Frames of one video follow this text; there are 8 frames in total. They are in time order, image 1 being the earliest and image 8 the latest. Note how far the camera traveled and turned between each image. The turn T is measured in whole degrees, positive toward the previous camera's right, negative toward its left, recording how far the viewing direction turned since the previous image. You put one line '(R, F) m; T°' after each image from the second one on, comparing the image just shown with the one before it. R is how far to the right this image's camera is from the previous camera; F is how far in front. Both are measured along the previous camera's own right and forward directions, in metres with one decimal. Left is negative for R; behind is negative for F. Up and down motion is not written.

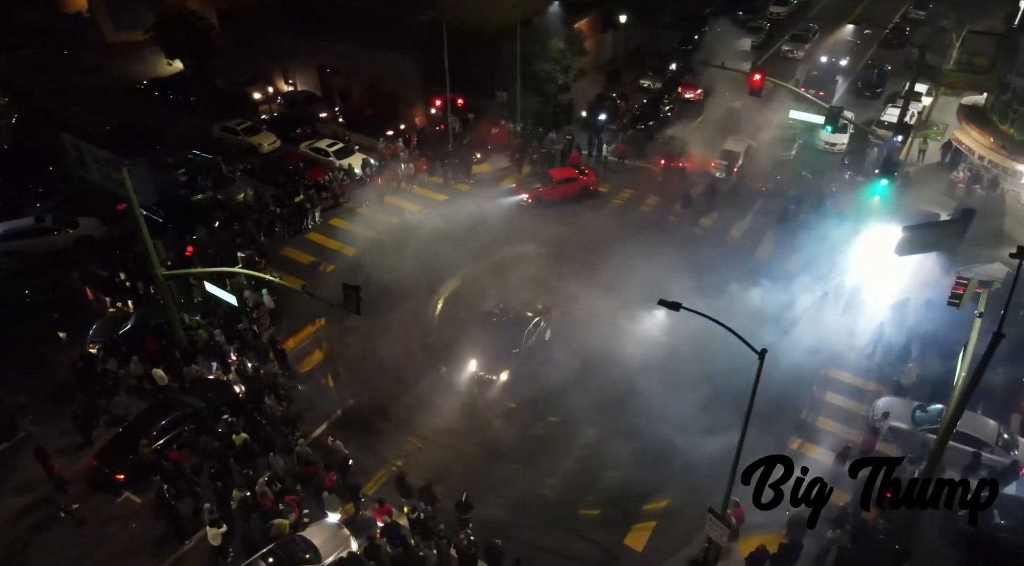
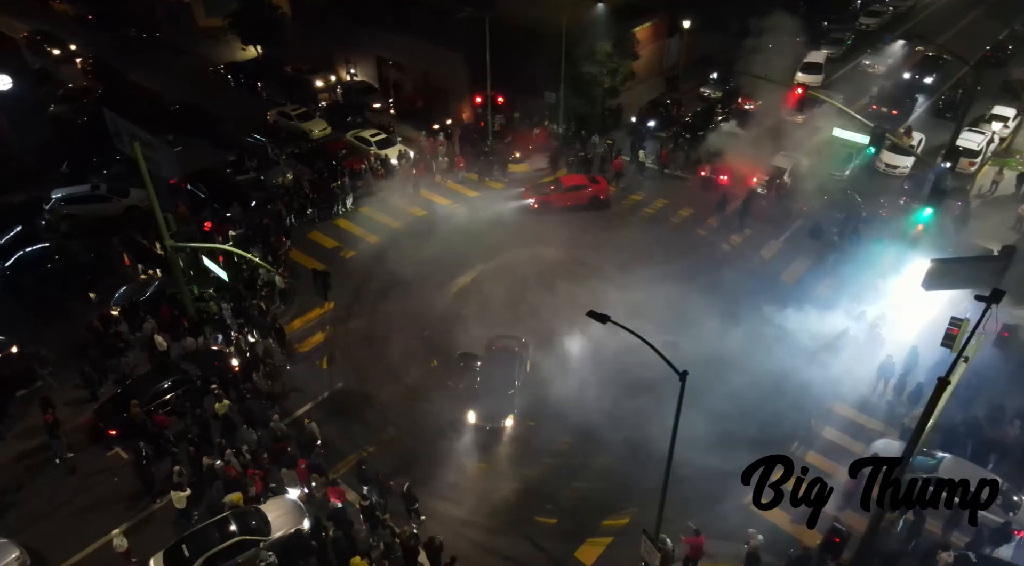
(+2.8, +0.2) m; -7°
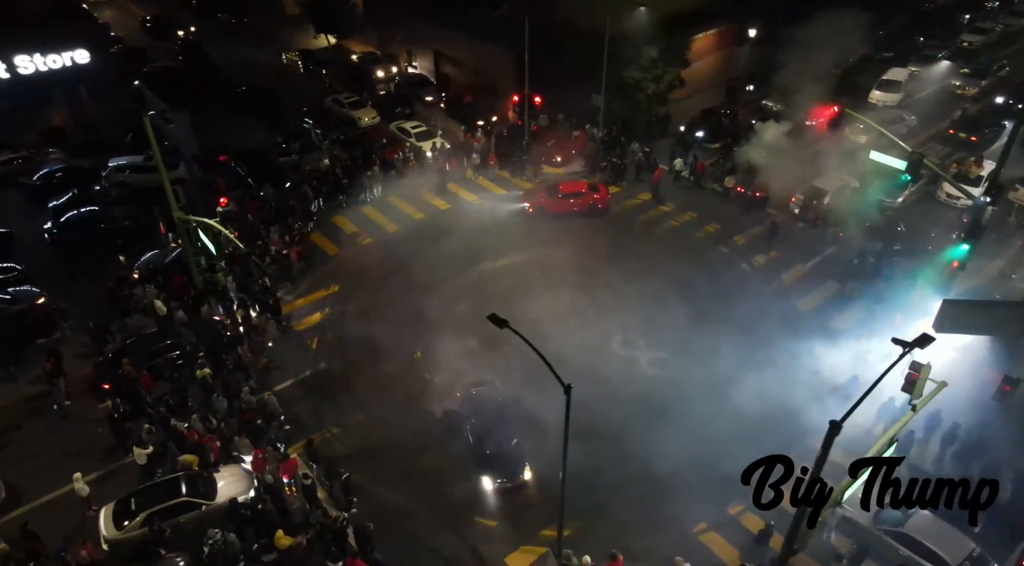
(+3.3, +0.3) m; -7°
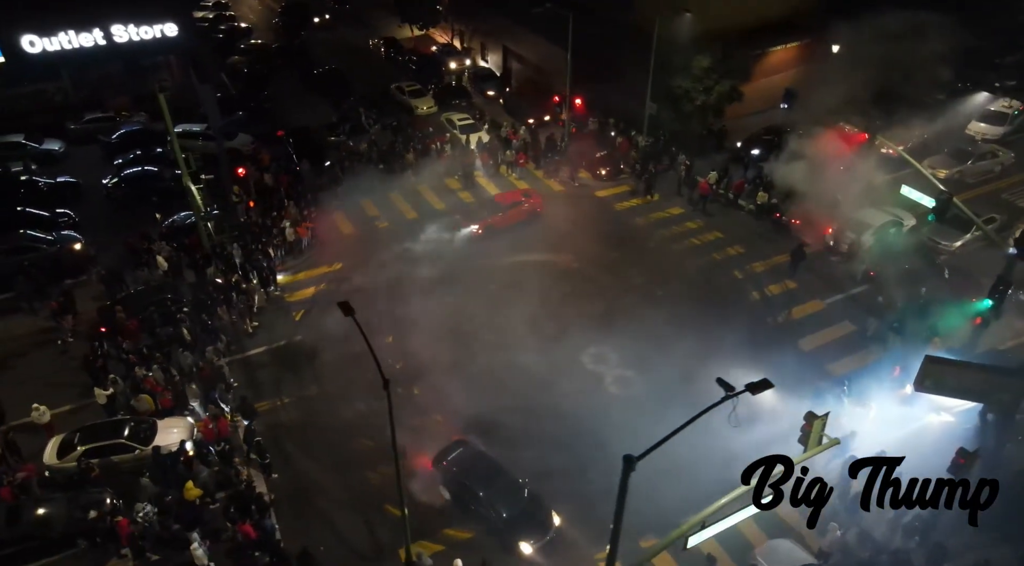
(+4.6, +0.6) m; -9°
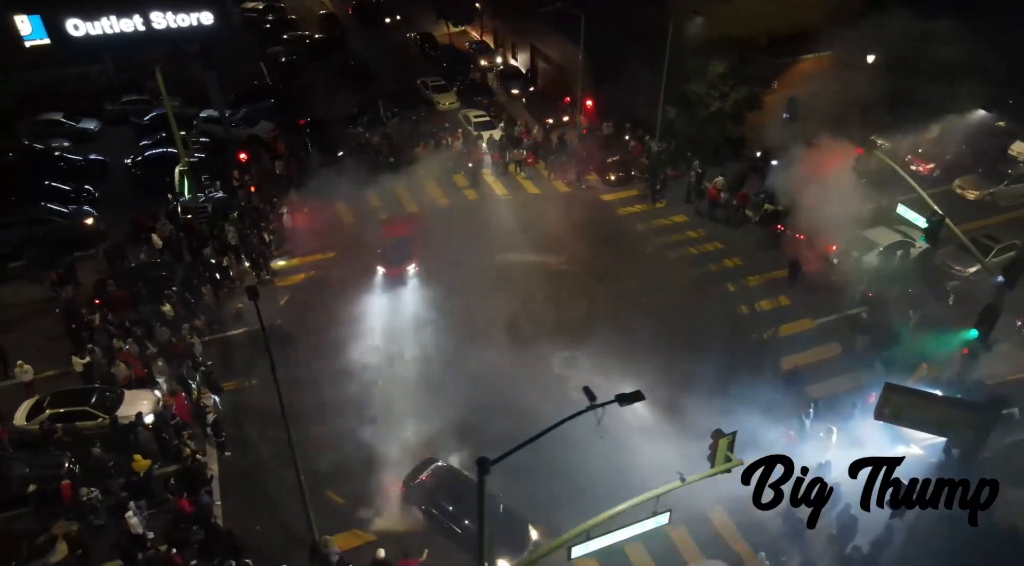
(+2.7, +0.2) m; -5°
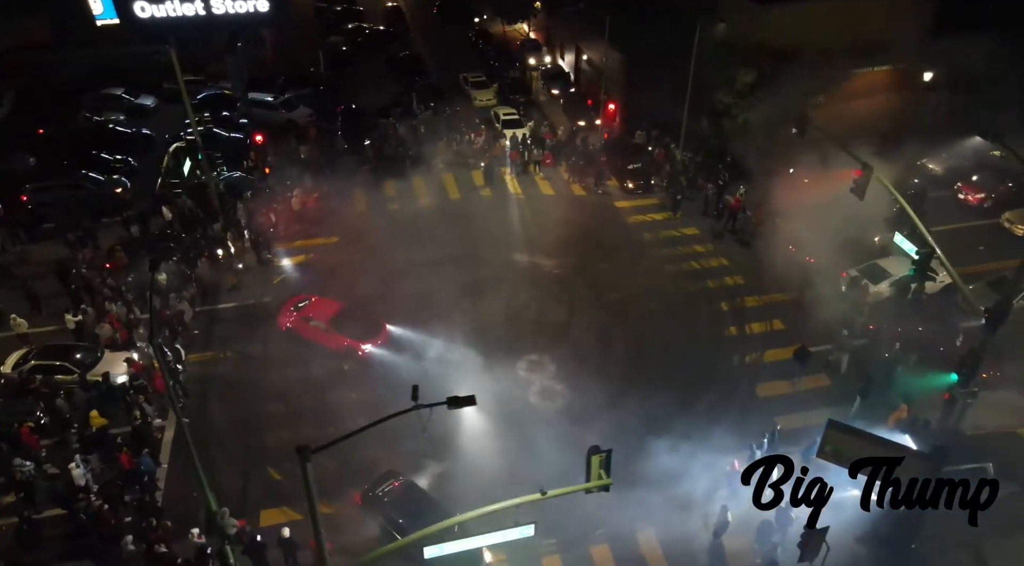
(+3.4, +0.3) m; -7°
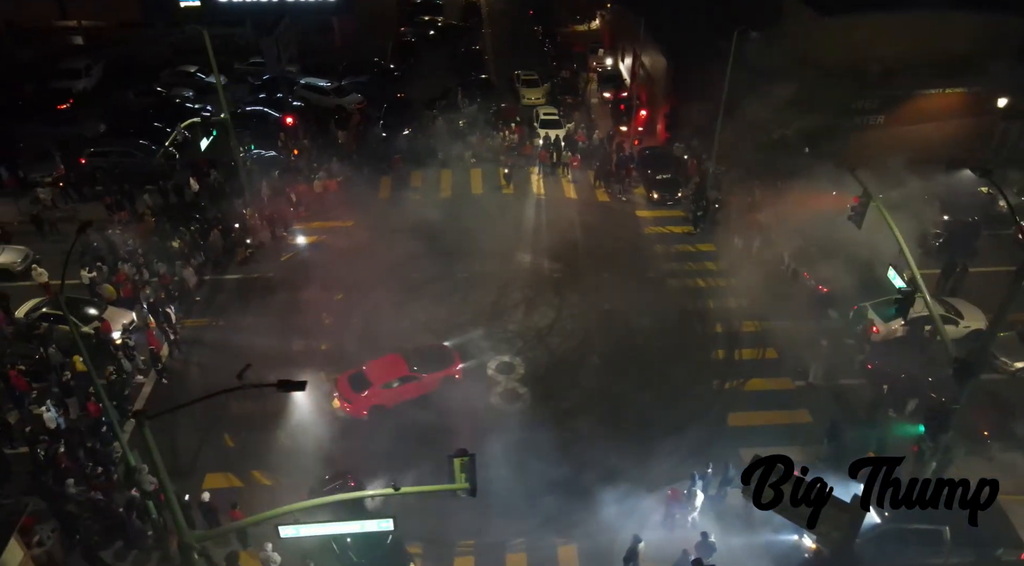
(+3.6, +0.4) m; -8°
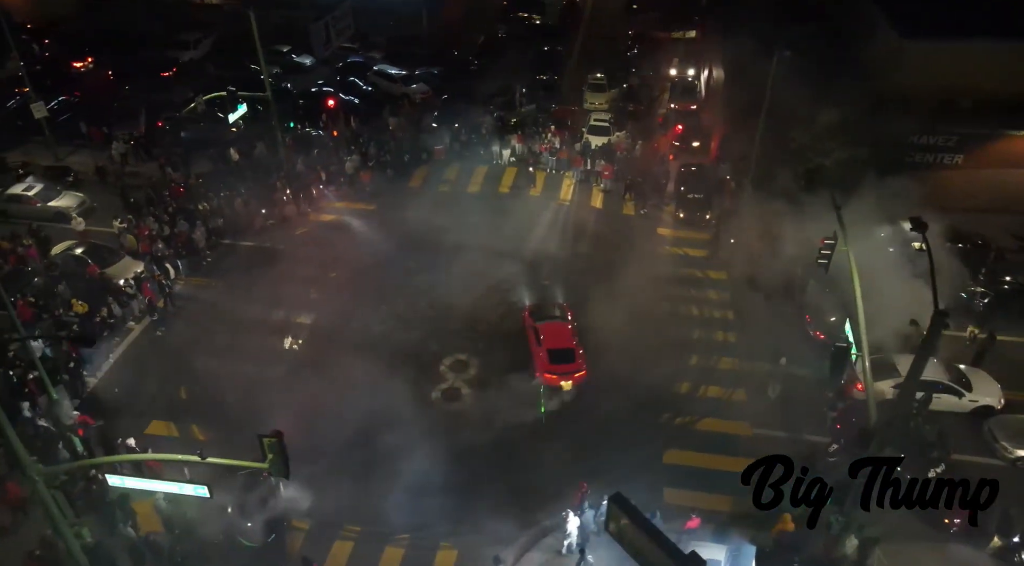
(+5.0, +0.6) m; -10°
